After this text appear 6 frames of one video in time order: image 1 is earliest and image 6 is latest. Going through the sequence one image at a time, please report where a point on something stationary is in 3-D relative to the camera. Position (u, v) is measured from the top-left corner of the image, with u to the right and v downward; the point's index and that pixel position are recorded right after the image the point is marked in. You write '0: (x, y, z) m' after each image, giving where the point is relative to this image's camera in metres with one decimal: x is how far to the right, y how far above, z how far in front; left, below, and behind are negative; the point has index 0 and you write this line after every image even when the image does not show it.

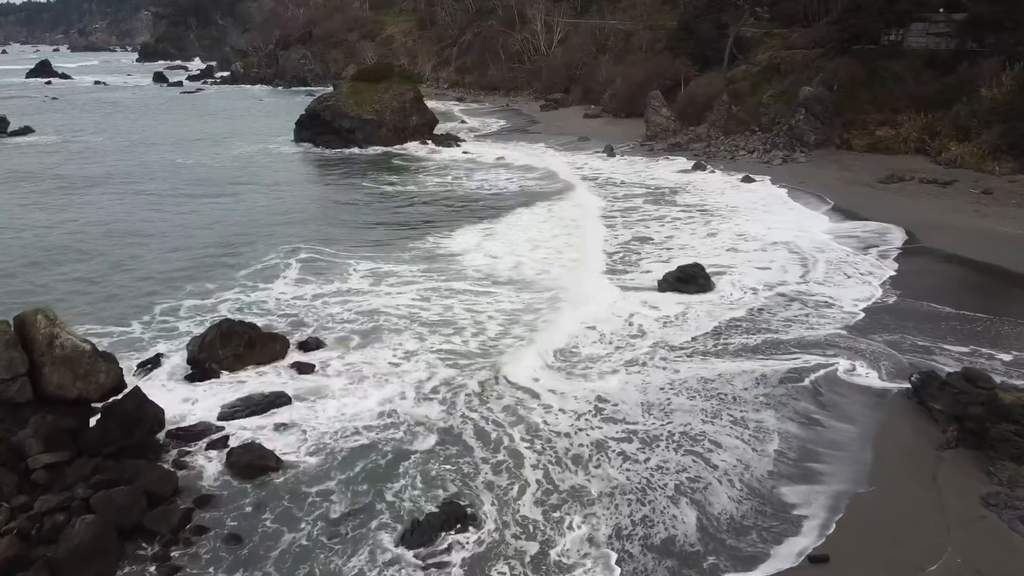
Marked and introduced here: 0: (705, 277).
0: (+3.6, +0.2, +13.0) m
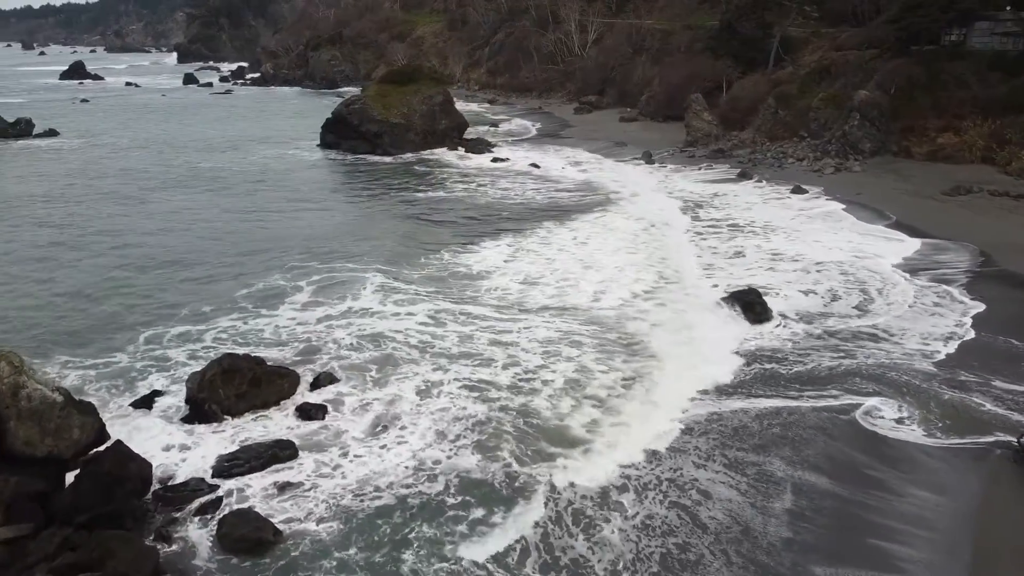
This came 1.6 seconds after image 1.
0: (+4.2, -0.3, +11.7) m
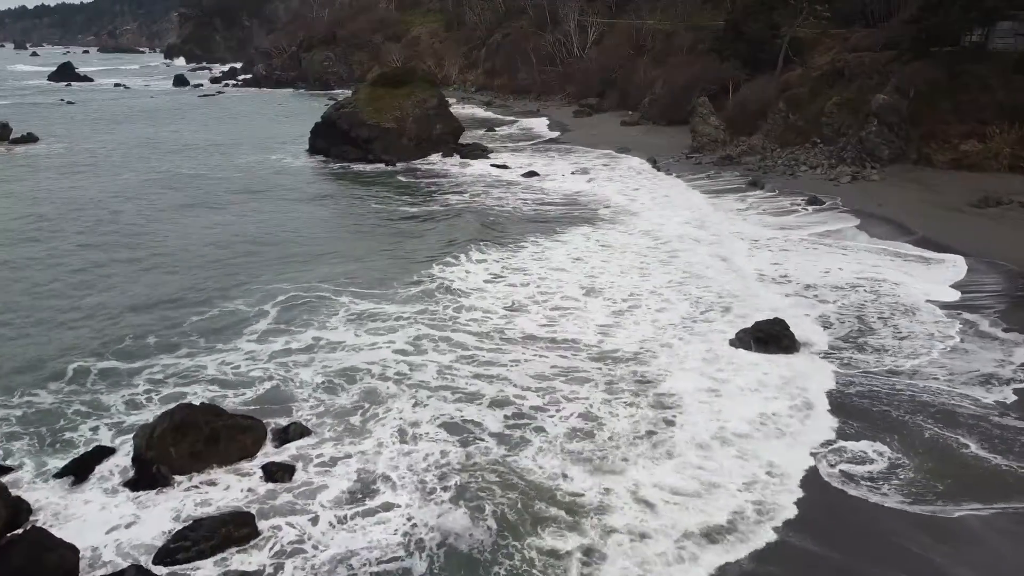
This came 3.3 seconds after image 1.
0: (+4.2, -0.7, +10.5) m
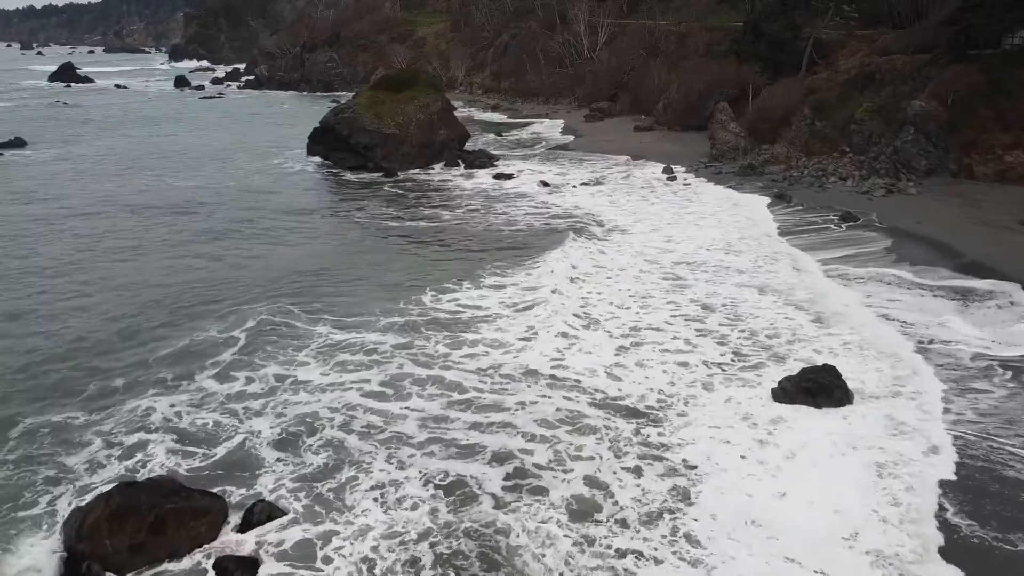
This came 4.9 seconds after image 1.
0: (+4.3, -1.3, +9.1) m
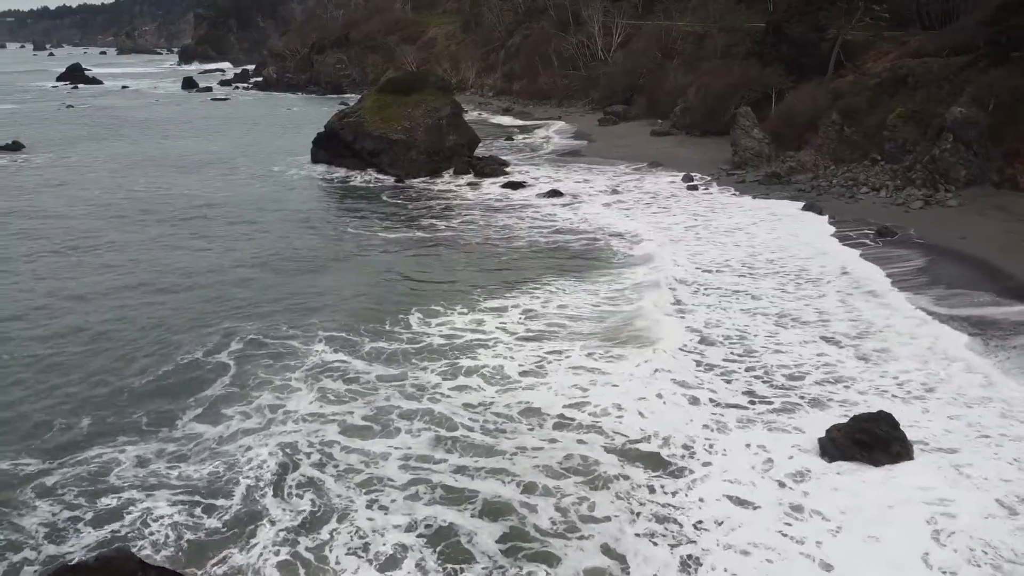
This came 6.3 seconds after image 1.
0: (+4.5, -1.7, +8.0) m
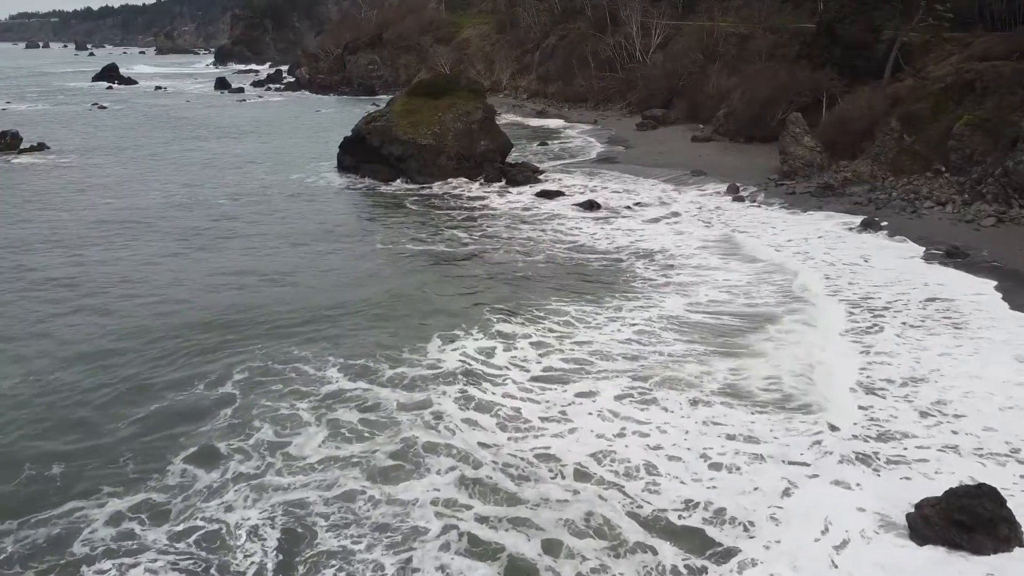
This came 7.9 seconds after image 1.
0: (+4.8, -2.2, +6.8) m
